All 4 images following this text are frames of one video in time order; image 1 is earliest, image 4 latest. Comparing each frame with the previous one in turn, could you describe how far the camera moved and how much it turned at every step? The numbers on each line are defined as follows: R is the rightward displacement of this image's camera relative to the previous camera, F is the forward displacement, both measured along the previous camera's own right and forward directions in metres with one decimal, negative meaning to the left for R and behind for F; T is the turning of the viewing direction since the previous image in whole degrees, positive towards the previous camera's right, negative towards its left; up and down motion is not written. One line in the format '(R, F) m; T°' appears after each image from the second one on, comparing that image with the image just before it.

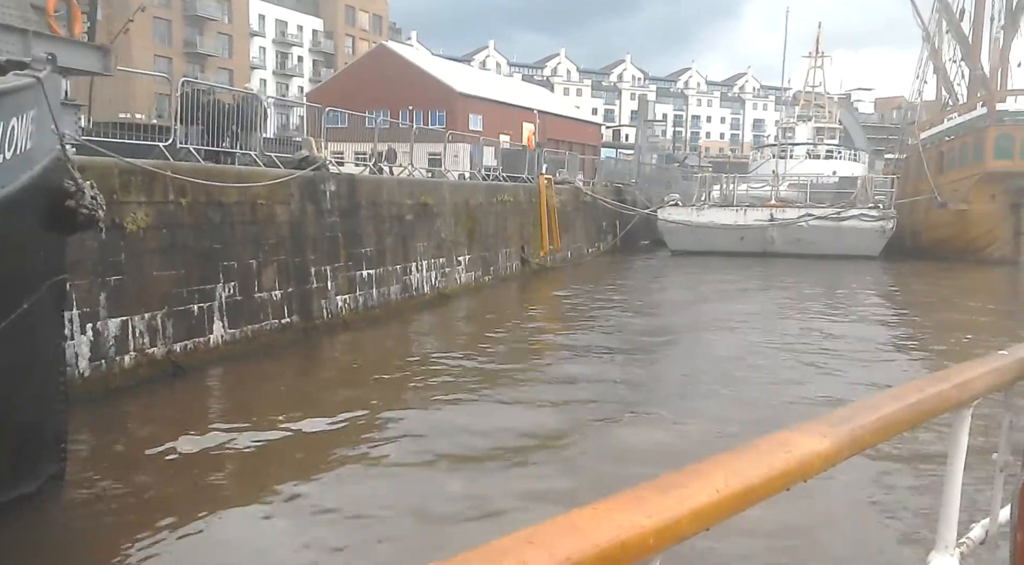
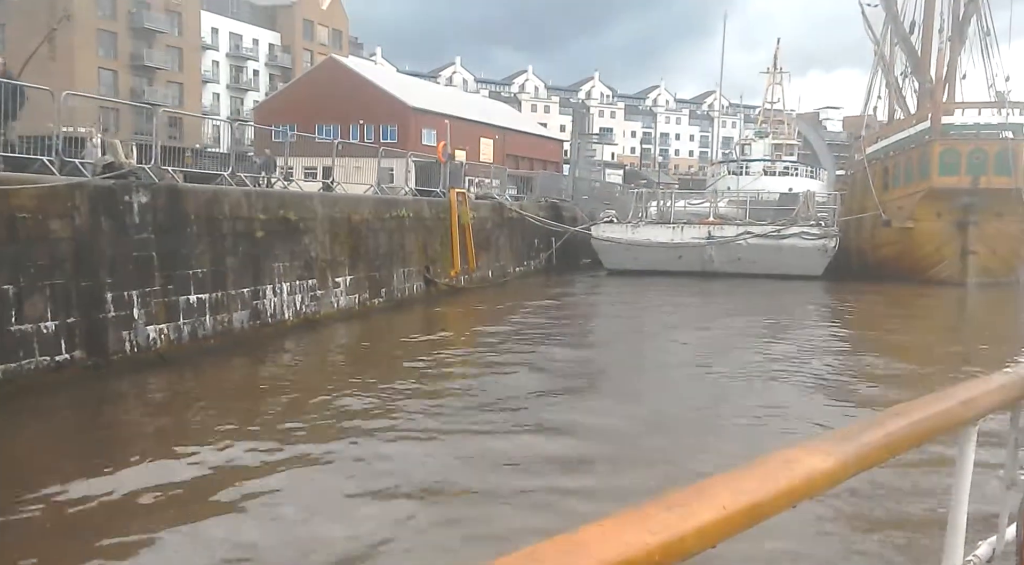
(+1.2, +1.4) m; +1°
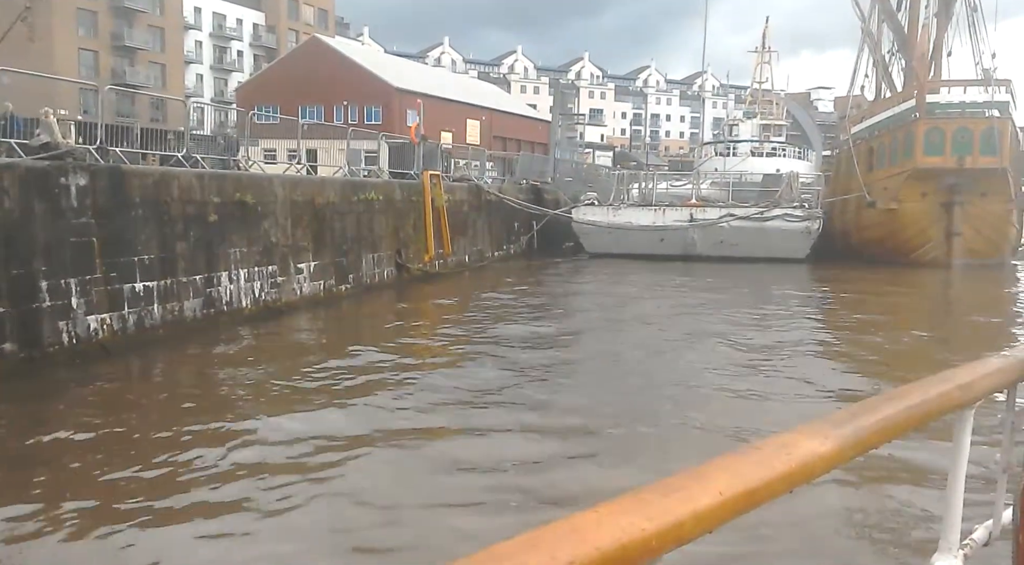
(+0.3, +0.4) m; 0°
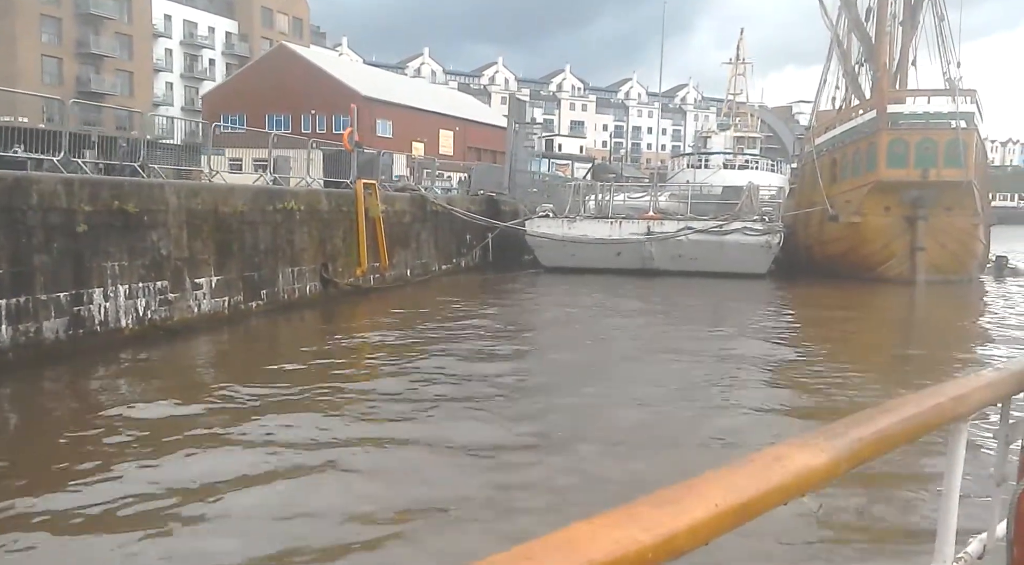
(+0.8, +0.9) m; +1°
